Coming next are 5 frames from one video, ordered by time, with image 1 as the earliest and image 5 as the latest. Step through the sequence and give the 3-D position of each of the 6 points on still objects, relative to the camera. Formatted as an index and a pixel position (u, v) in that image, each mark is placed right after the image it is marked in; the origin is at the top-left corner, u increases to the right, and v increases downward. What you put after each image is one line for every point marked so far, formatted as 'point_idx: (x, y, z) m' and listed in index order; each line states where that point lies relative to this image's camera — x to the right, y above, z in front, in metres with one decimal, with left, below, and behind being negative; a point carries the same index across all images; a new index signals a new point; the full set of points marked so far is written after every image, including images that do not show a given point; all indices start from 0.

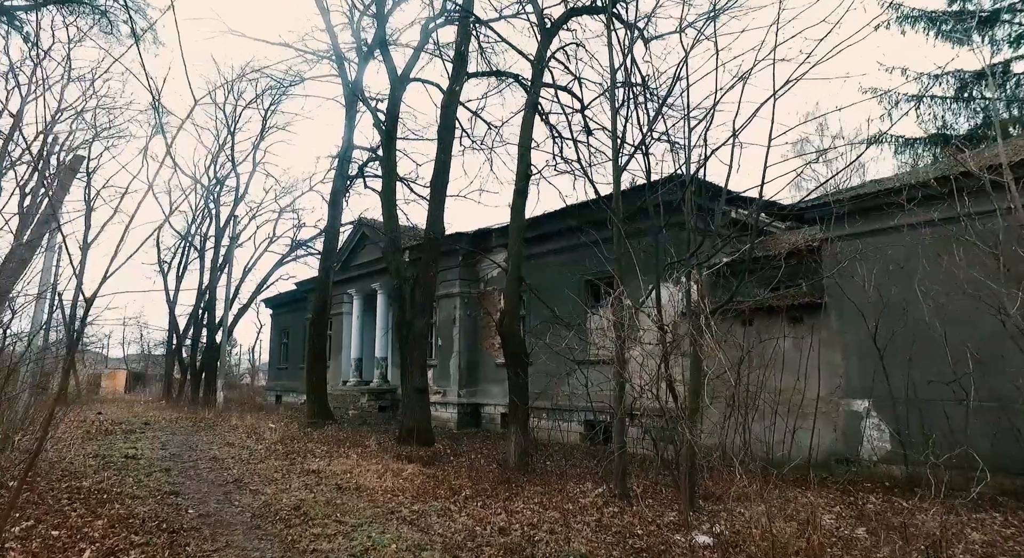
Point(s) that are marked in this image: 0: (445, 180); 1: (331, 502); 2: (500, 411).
0: (-1.4, +2.1, +14.1) m
1: (-1.8, -2.2, +6.5) m
2: (-0.3, -3.4, +17.3) m
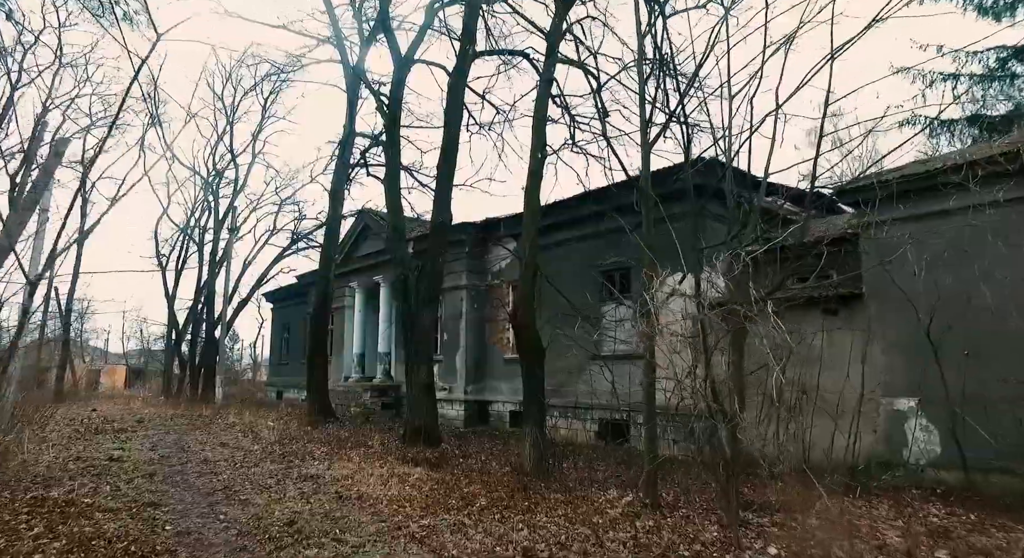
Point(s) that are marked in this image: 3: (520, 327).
0: (-1.2, +2.3, +13.4) m
1: (-1.6, -2.1, +5.8) m
2: (-0.1, -3.2, +16.5) m
3: (+0.1, -0.7, +9.6) m
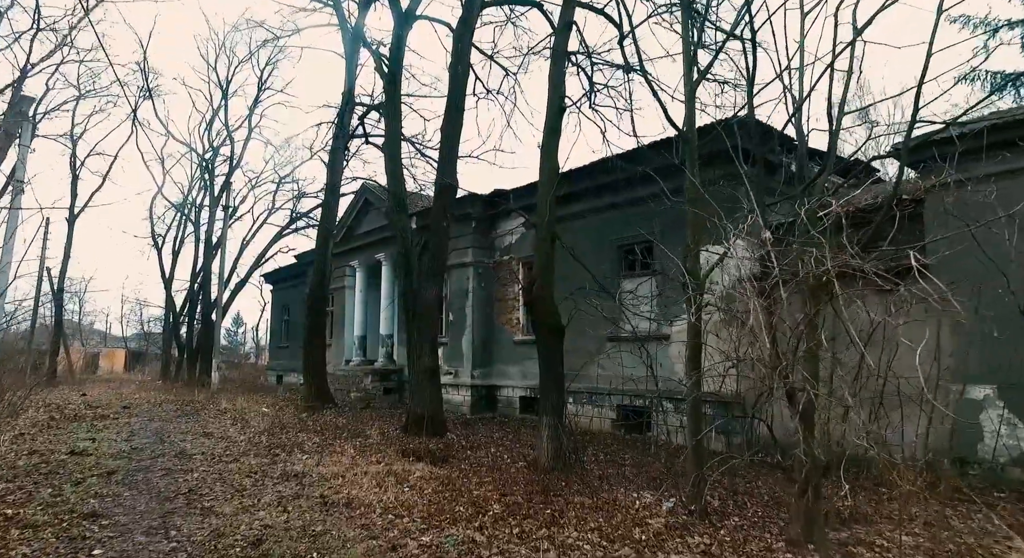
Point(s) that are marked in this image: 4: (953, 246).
0: (-1.0, +2.8, +12.1) m
1: (-1.4, -1.8, +4.6) m
2: (+0.2, -2.7, +15.4) m
3: (+0.3, -0.3, +8.5) m
4: (+5.0, +0.4, +7.7) m
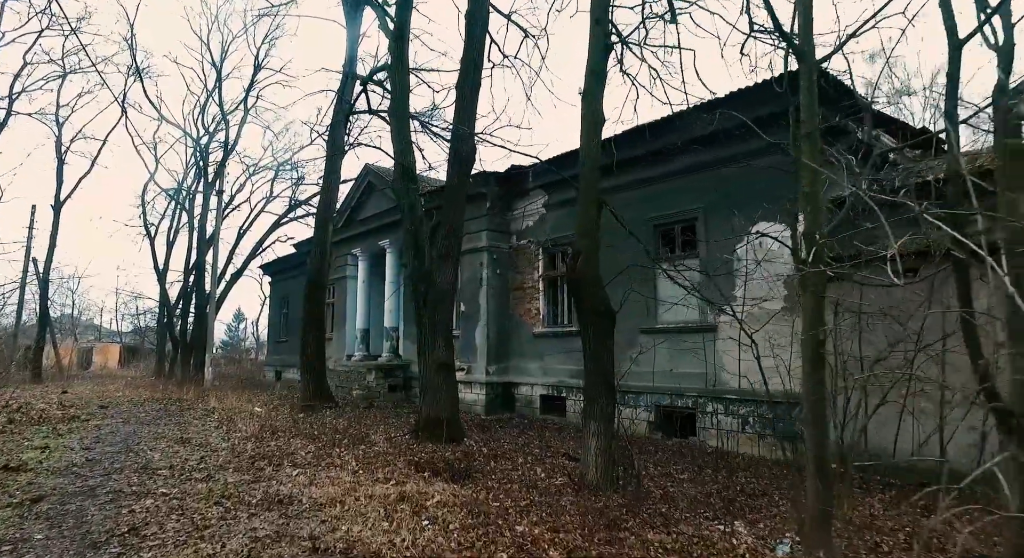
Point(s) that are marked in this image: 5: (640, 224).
0: (-0.6, +3.1, +10.5) m
1: (-1.0, -1.5, +3.1) m
2: (+0.6, -2.4, +13.9) m
3: (+0.7, 0.0, +6.9) m
4: (+5.4, +0.6, +6.1) m
5: (+1.8, +0.9, +10.7) m
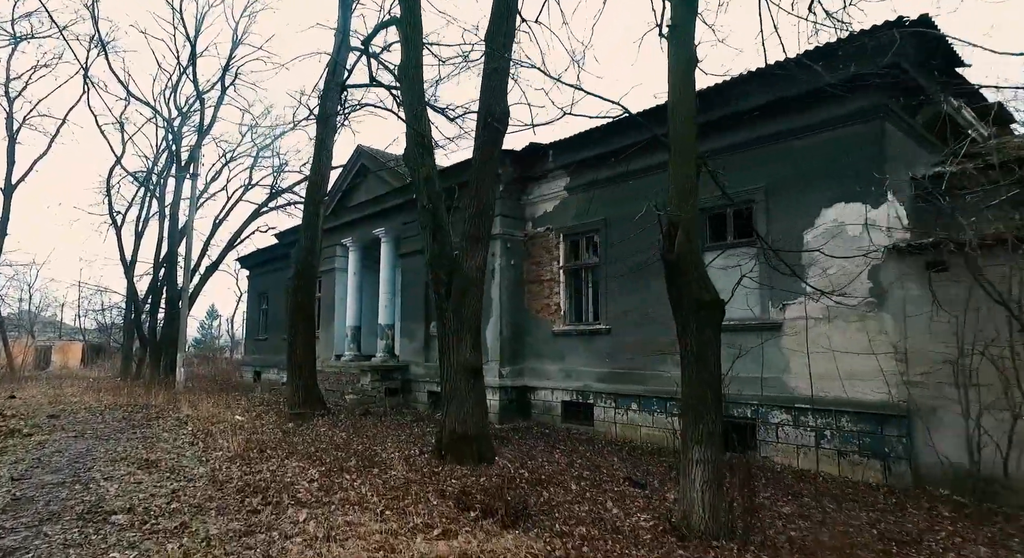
0: (-0.1, +3.3, +8.9) m
1: (-0.3, -1.4, +1.4) m
2: (+1.0, -2.2, +12.2) m
3: (+1.3, +0.1, +5.3) m
4: (+6.1, +0.8, +4.7) m
5: (+2.3, +1.0, +9.1) m
